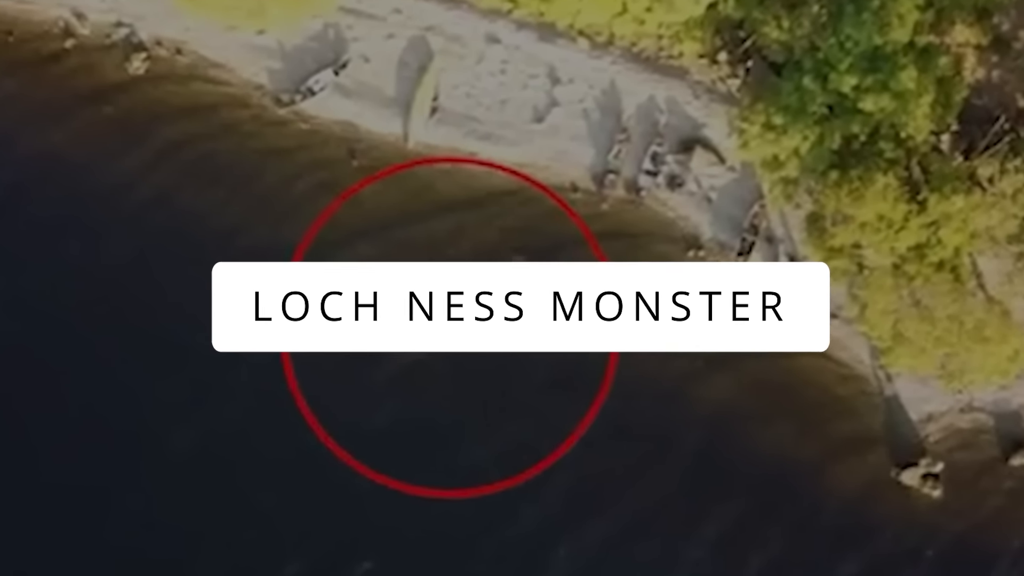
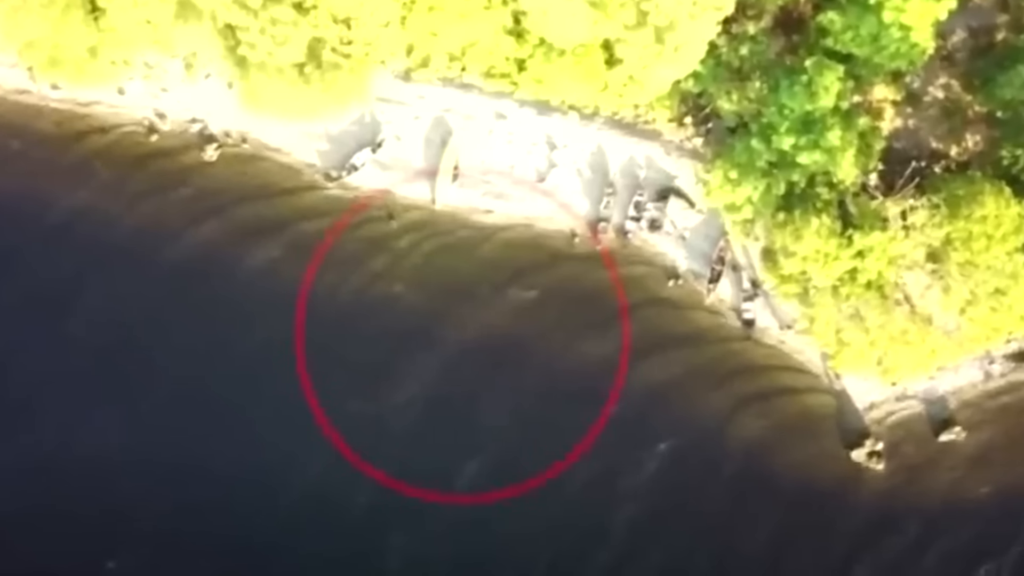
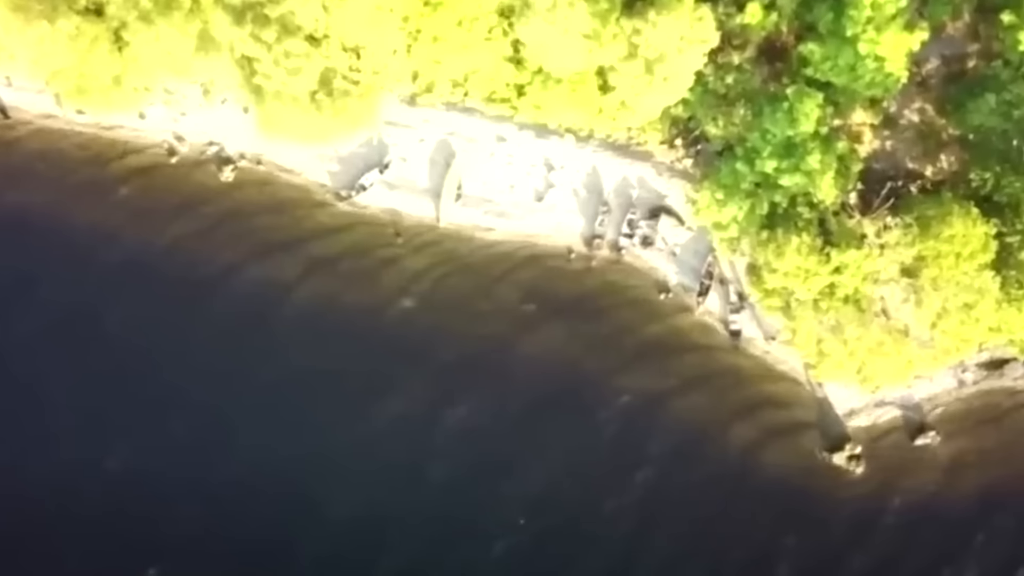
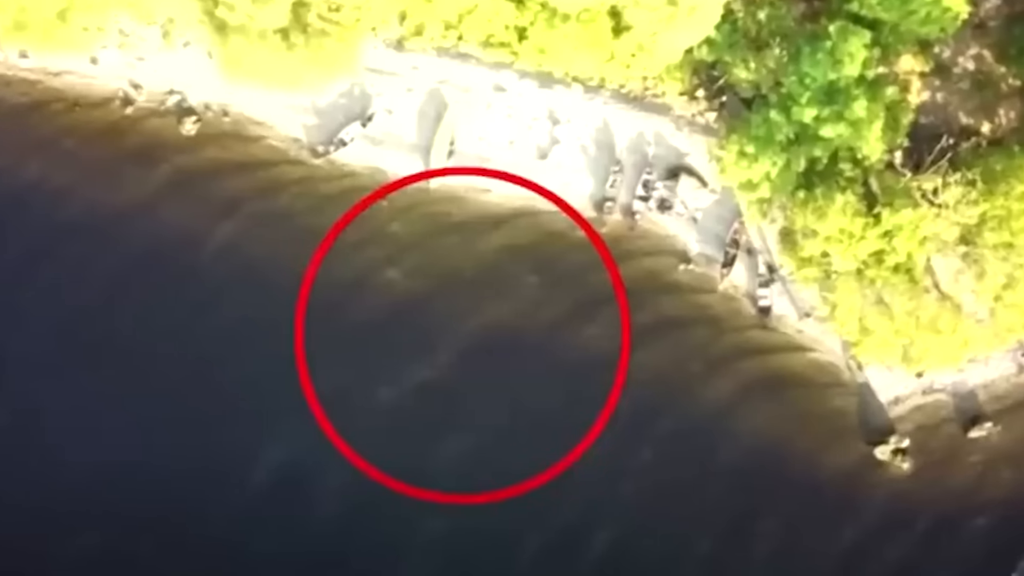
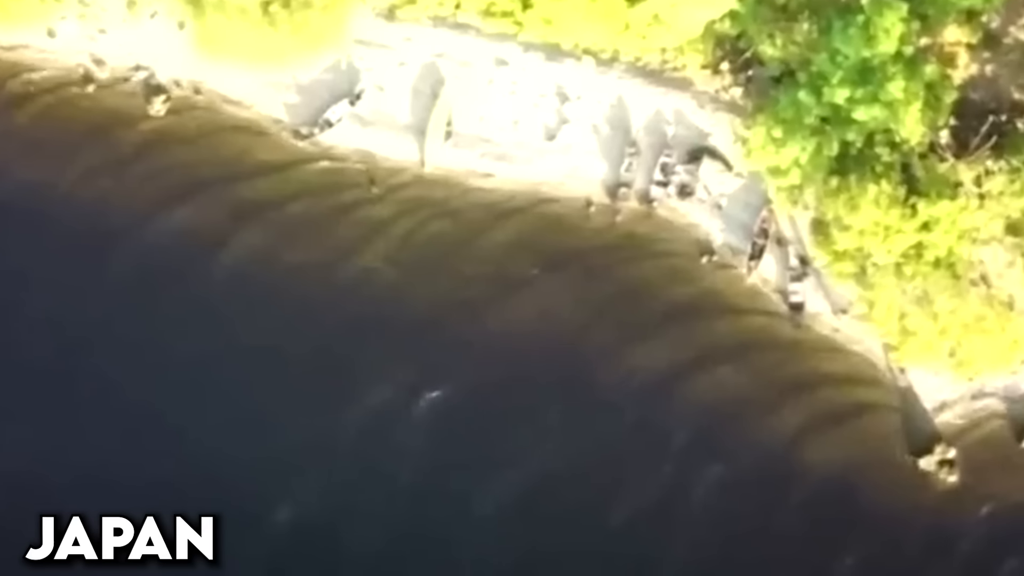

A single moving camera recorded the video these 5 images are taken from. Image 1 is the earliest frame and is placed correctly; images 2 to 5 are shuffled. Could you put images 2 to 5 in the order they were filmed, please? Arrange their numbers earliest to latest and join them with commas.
3, 2, 4, 5
